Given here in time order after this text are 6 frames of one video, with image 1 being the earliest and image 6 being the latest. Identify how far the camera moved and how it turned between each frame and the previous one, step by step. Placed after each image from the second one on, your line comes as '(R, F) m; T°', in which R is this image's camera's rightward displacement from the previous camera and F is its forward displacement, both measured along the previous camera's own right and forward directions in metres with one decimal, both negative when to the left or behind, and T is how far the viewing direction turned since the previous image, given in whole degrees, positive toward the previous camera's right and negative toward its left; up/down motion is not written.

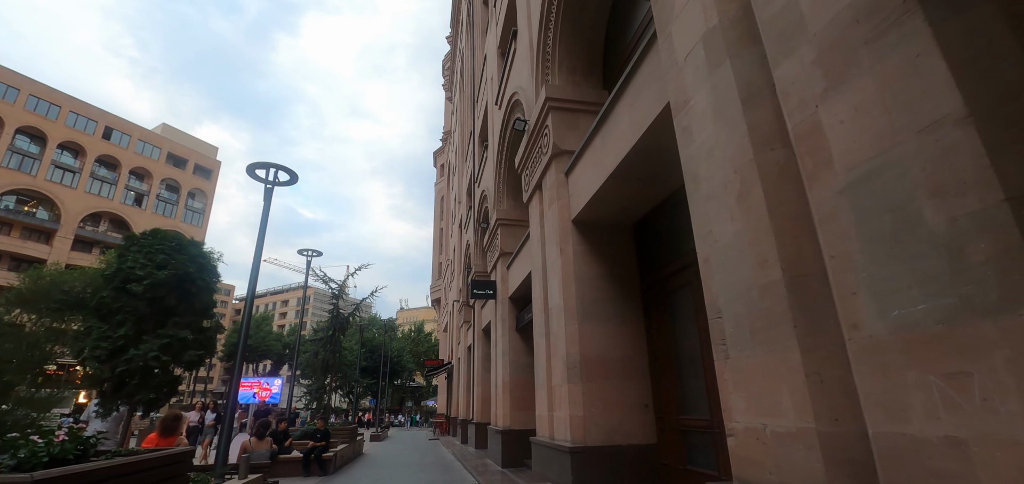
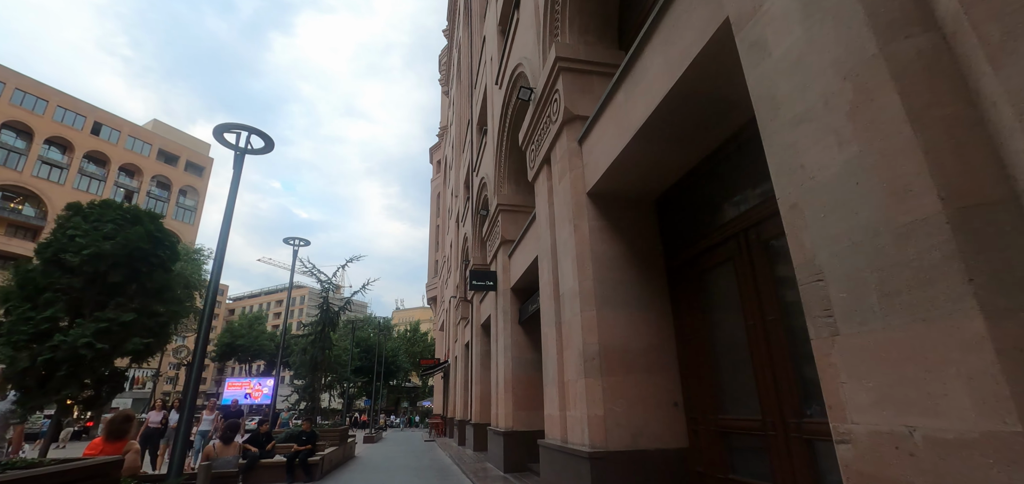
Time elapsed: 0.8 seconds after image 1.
(-0.2, +1.0) m; 0°
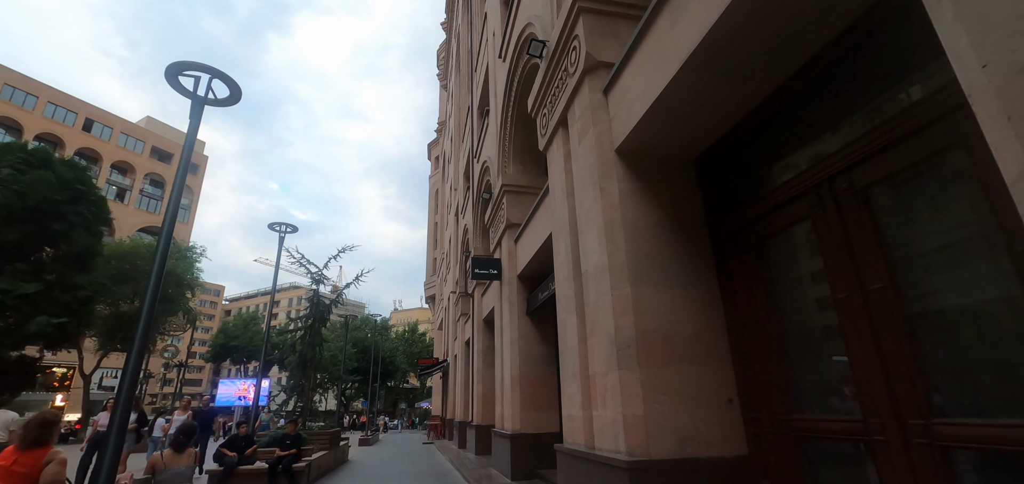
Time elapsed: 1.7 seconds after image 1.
(-0.2, +1.1) m; 0°
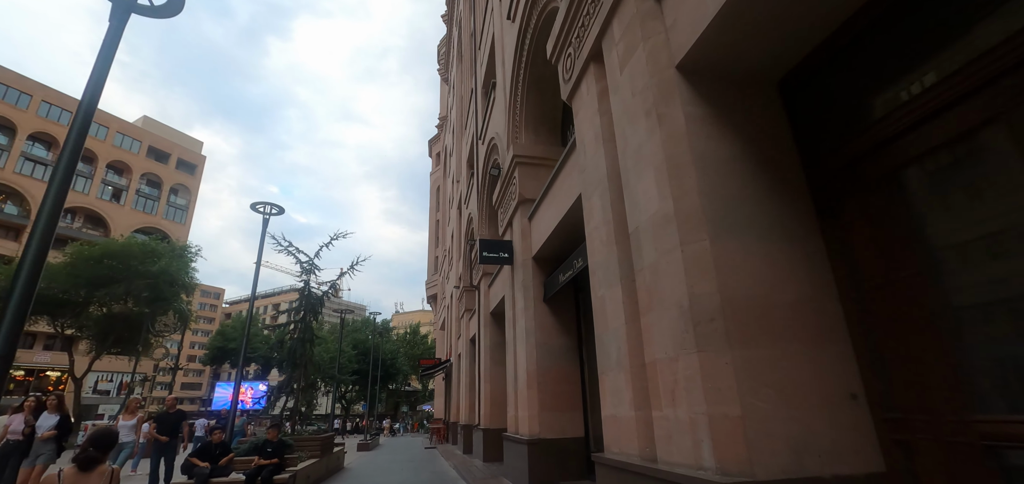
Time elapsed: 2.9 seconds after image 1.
(-0.3, +1.4) m; 0°
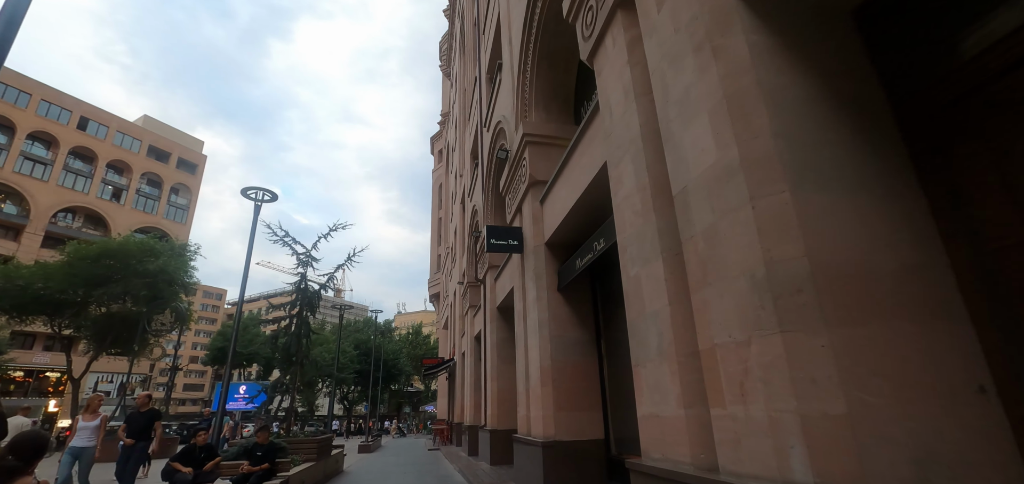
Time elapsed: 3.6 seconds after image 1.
(-0.2, +0.8) m; 0°
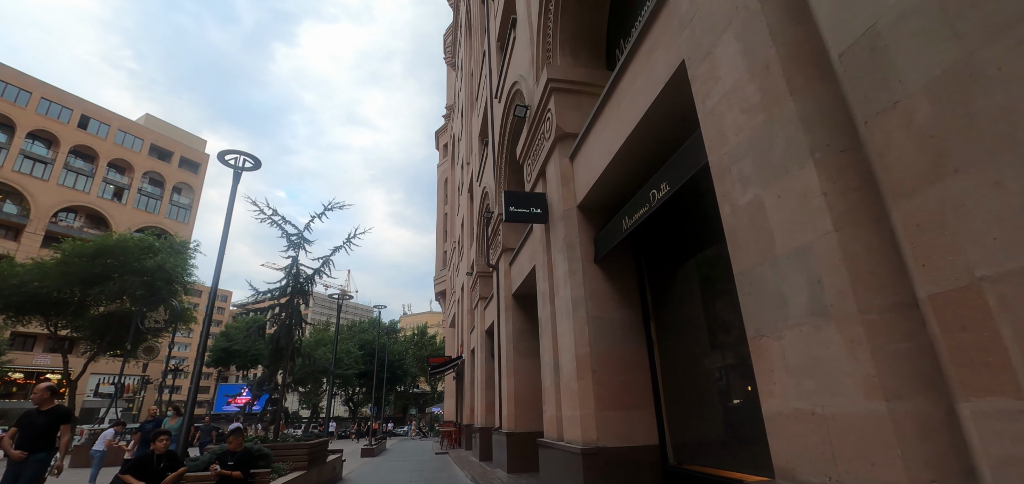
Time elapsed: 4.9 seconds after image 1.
(-0.3, +1.5) m; -1°
